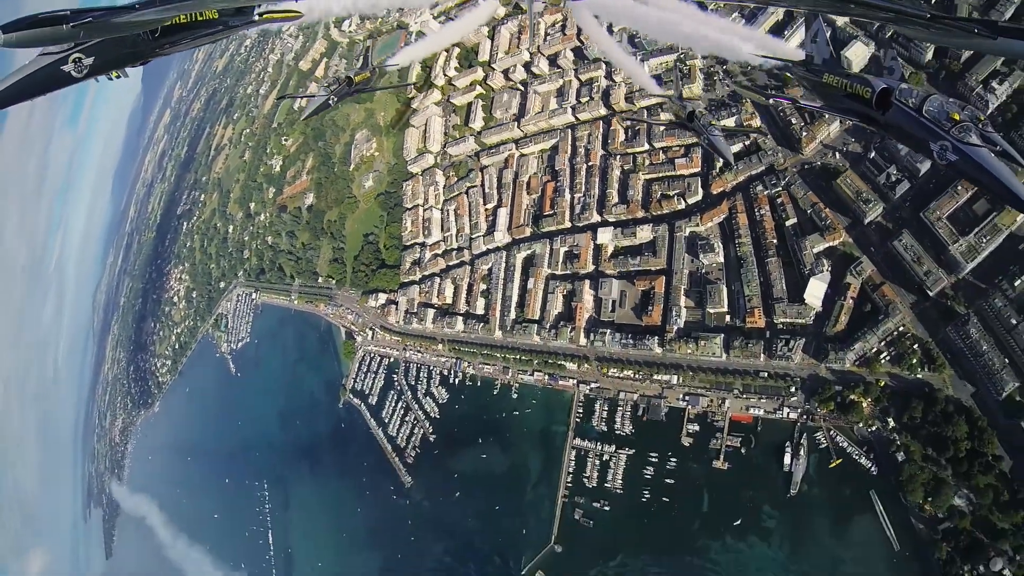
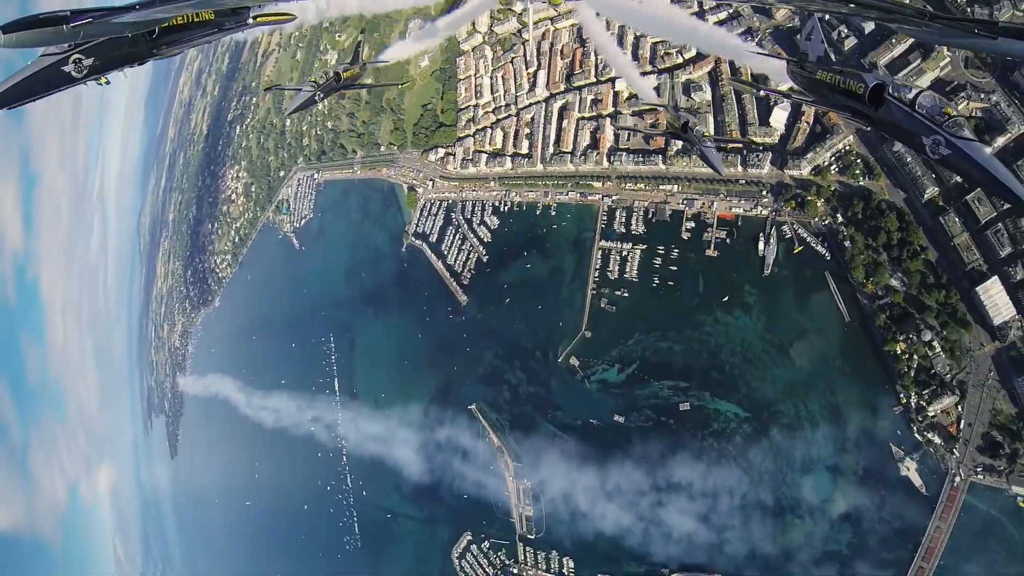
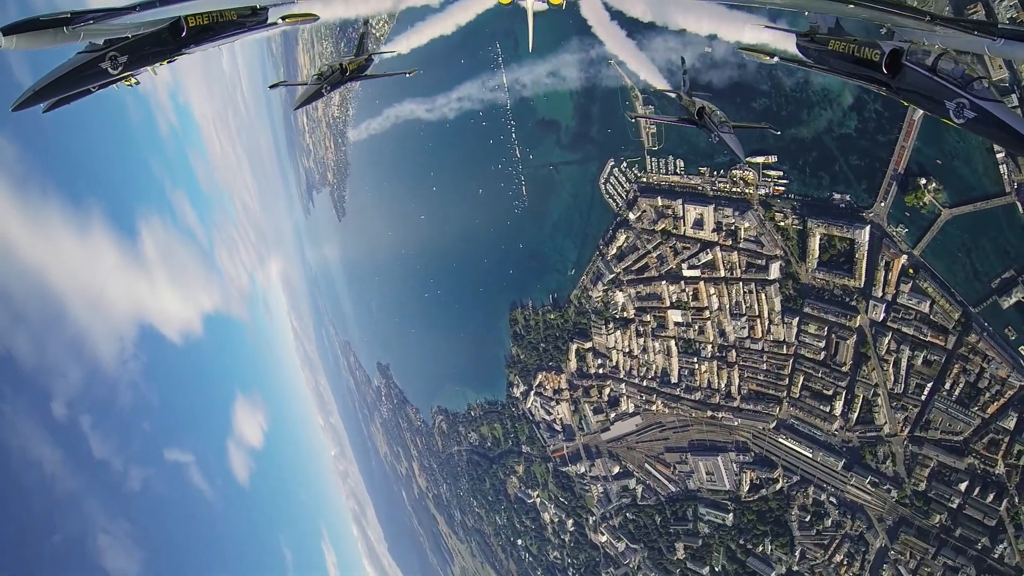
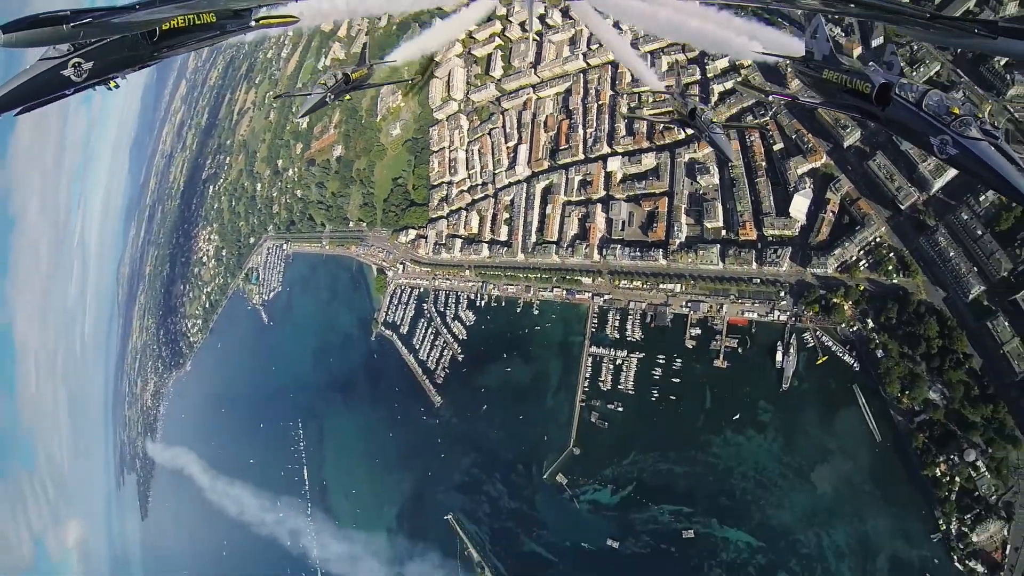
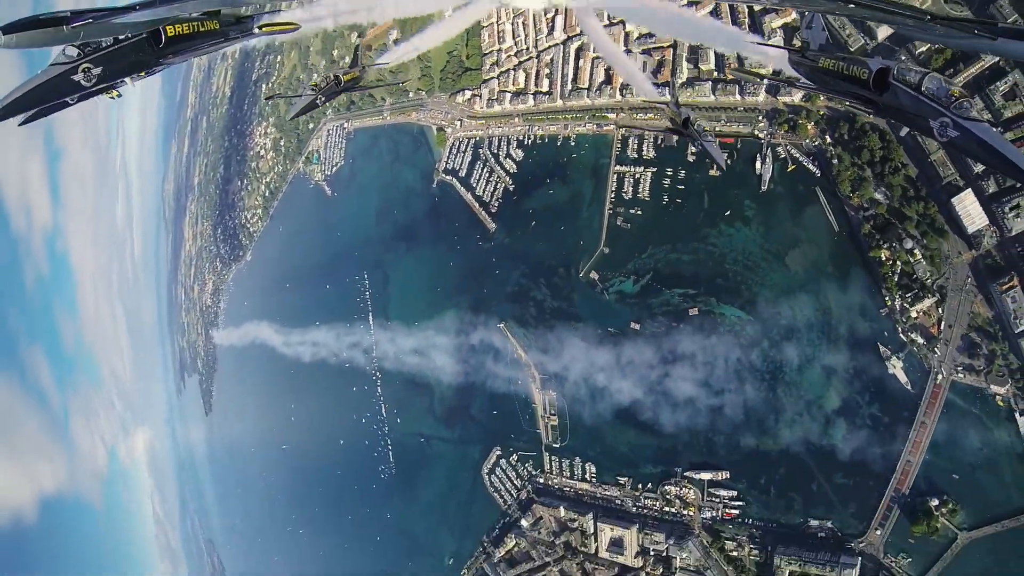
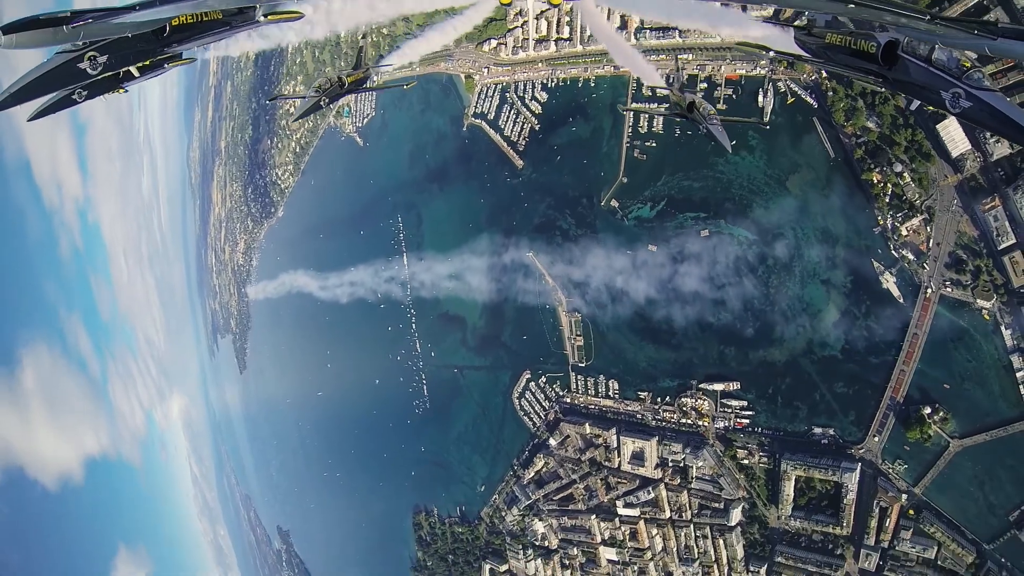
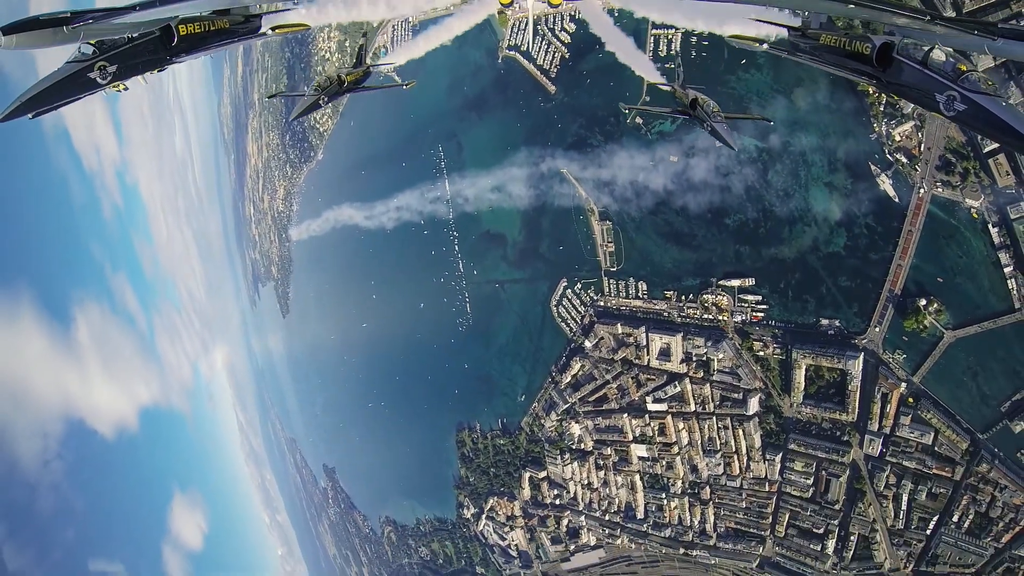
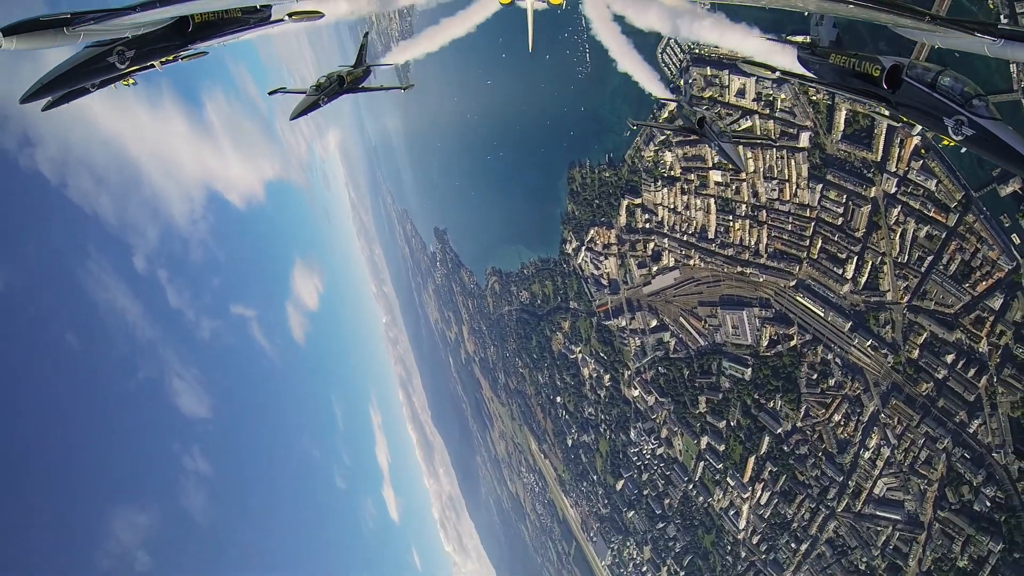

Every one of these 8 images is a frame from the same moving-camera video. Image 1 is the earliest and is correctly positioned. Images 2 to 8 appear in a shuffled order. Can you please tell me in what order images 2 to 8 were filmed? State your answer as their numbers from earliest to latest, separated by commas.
4, 2, 5, 6, 7, 3, 8
